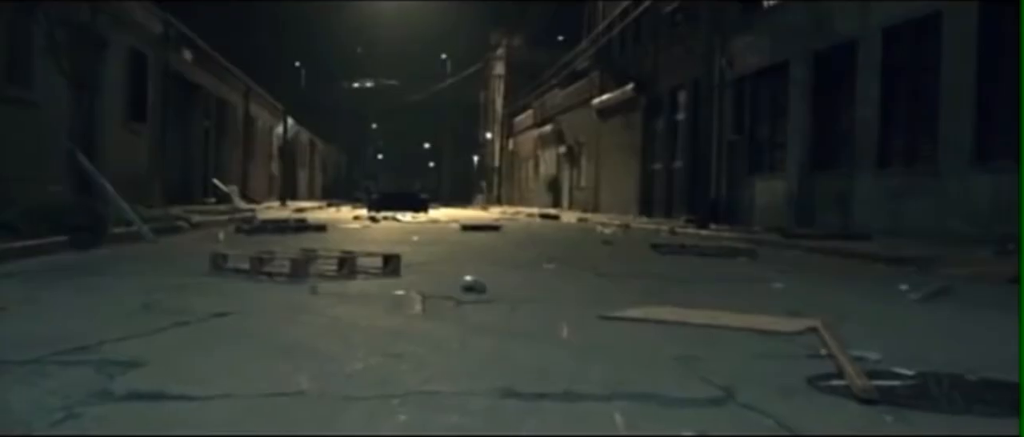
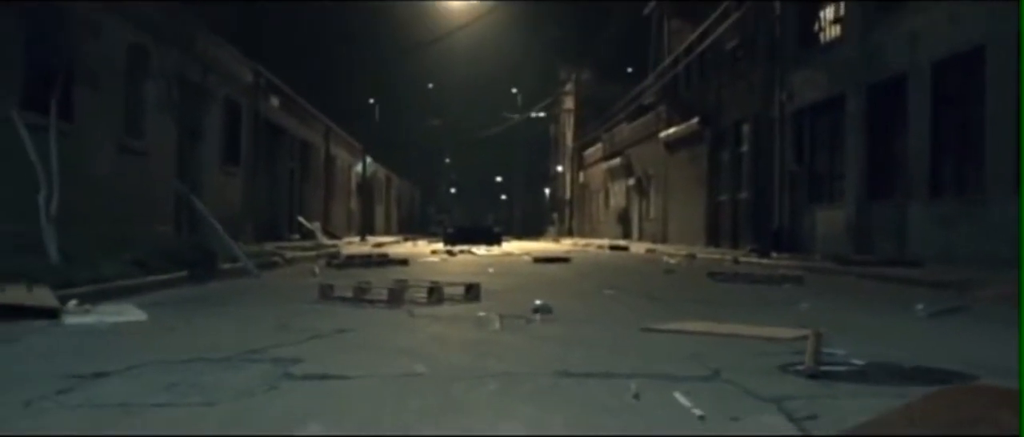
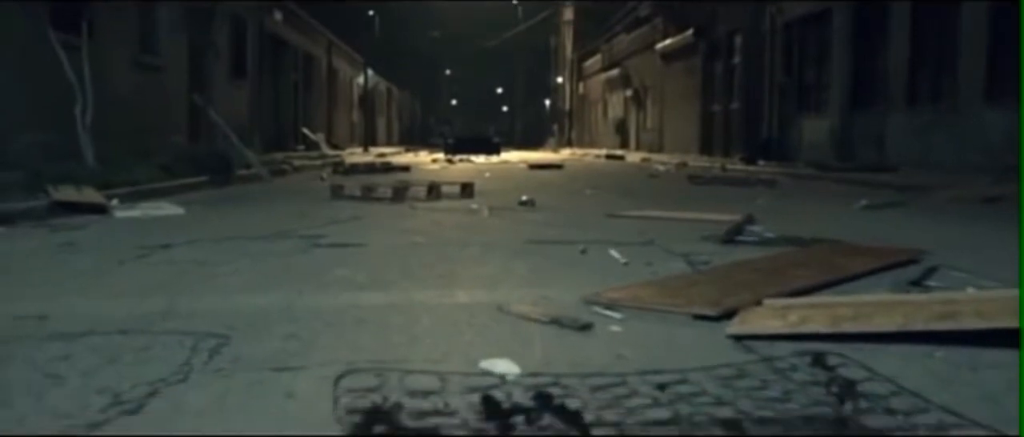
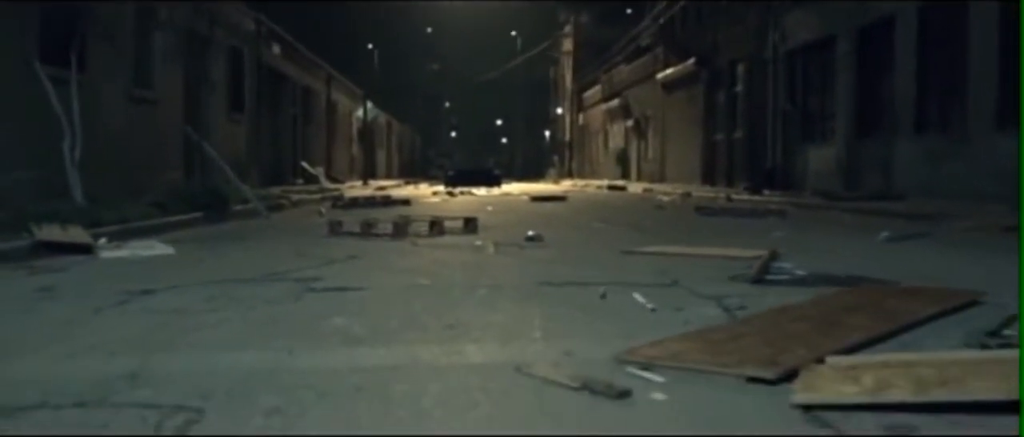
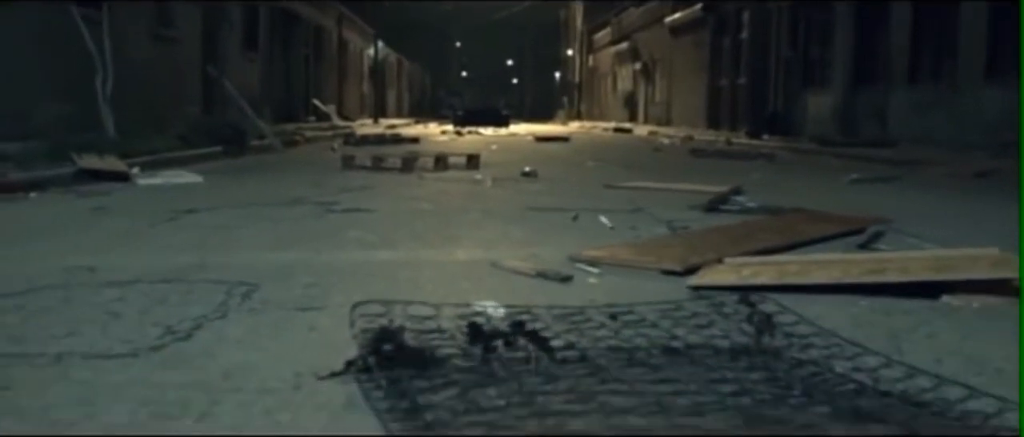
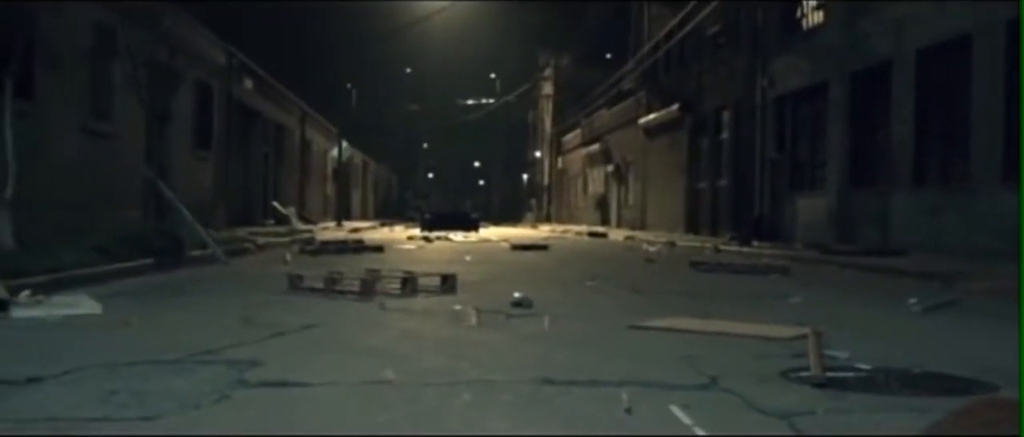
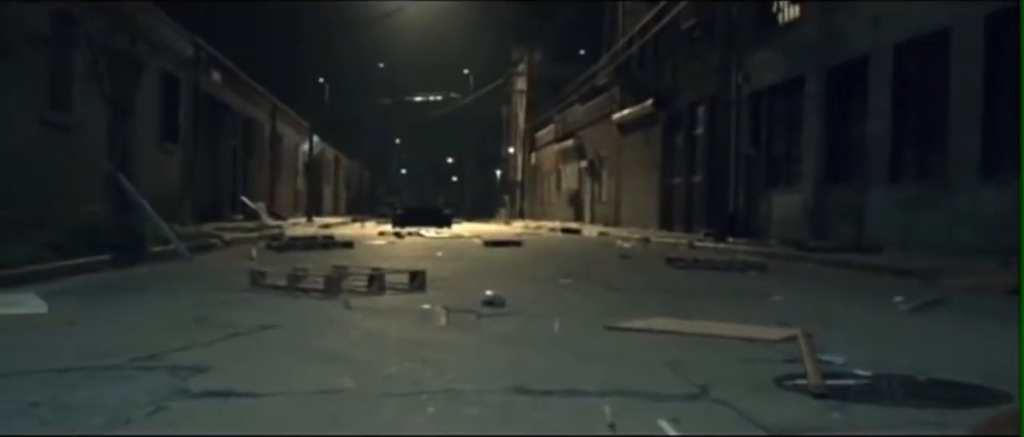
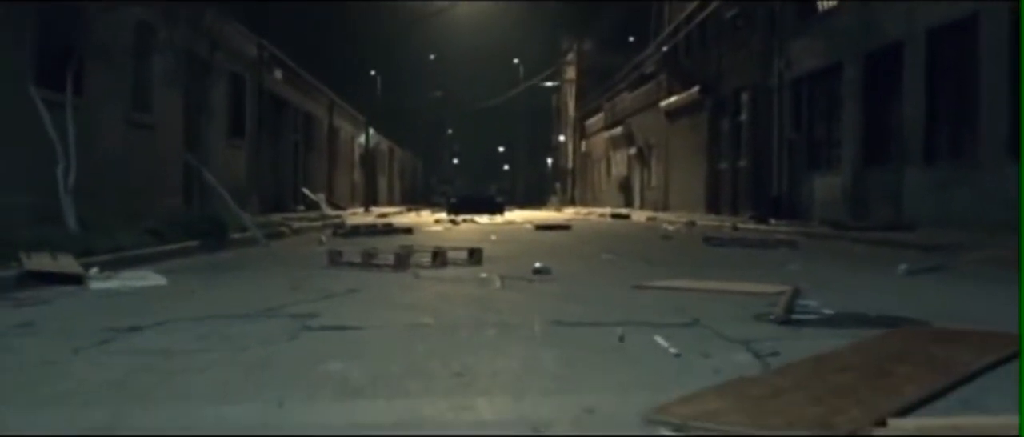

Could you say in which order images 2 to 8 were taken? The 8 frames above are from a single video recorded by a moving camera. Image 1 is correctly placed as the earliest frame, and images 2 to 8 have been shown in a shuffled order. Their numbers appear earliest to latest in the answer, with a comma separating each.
7, 6, 2, 8, 4, 3, 5
